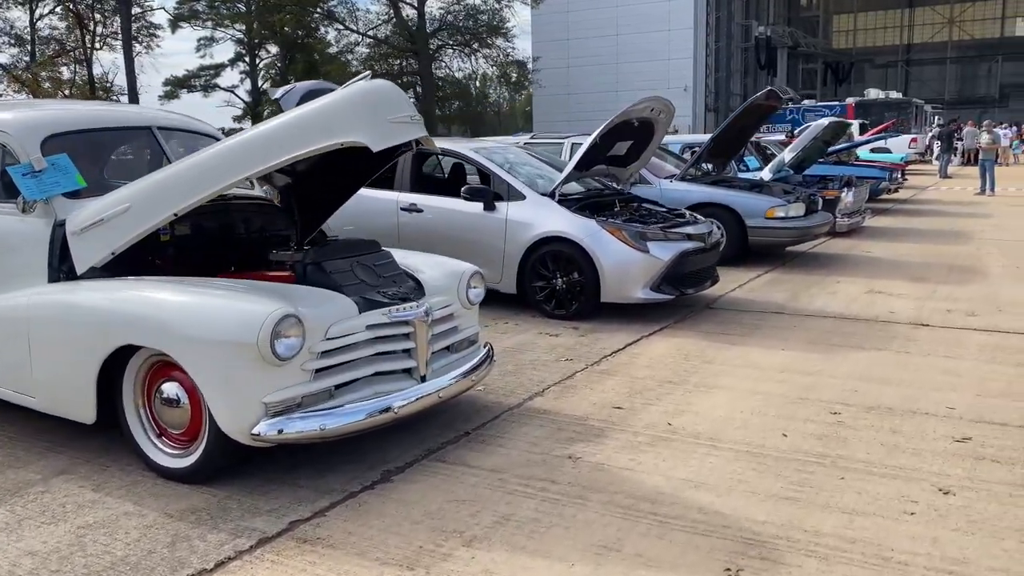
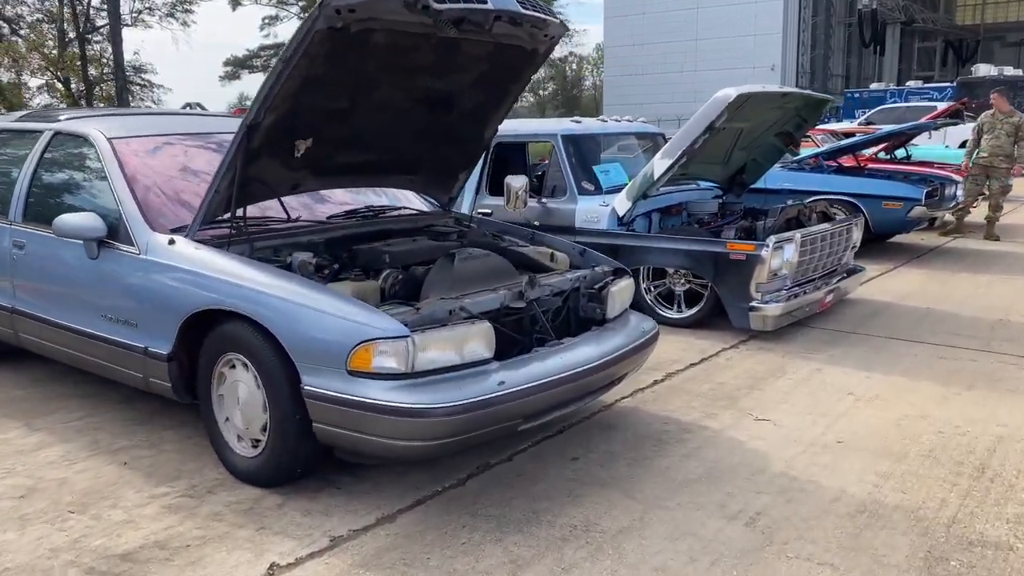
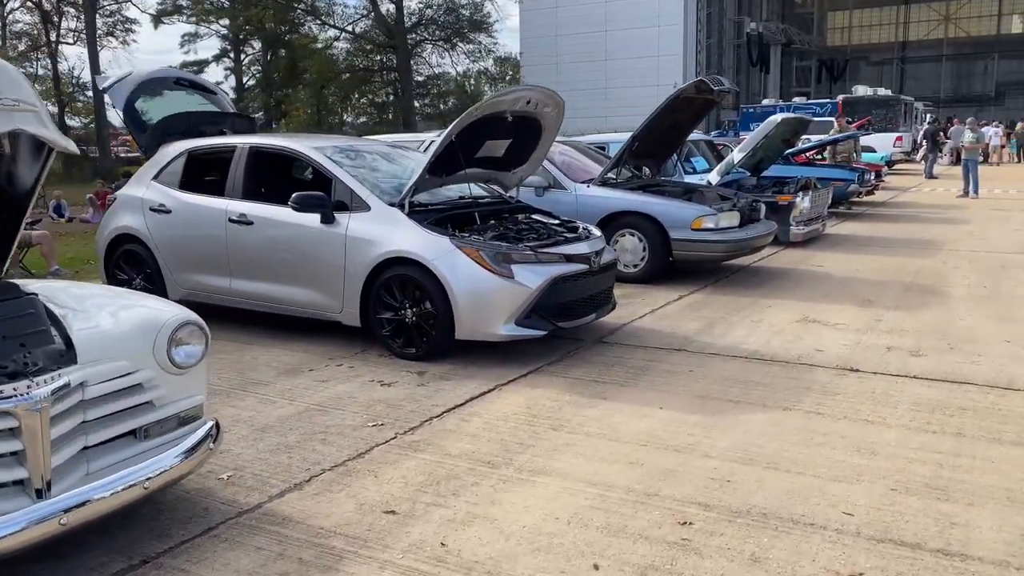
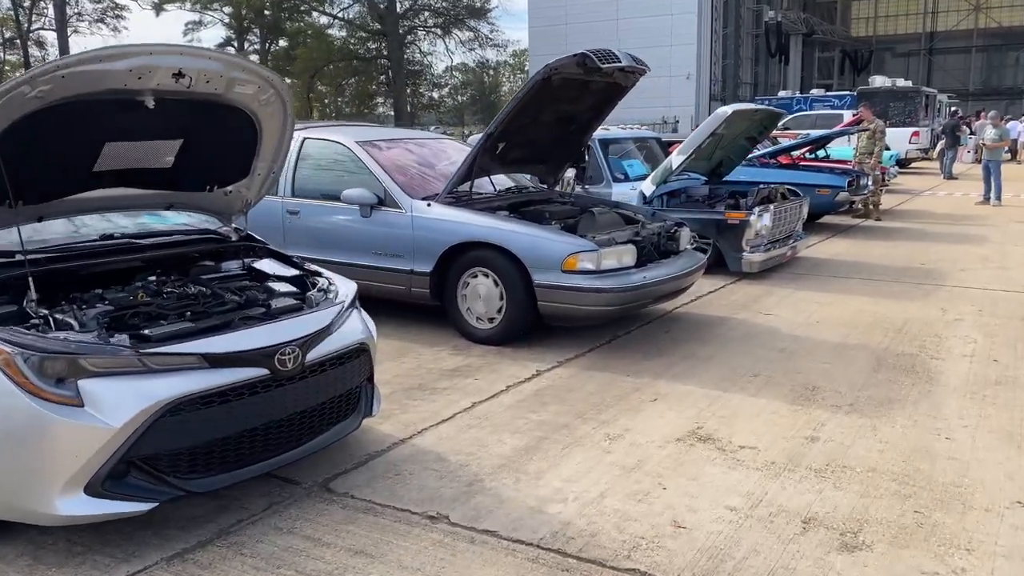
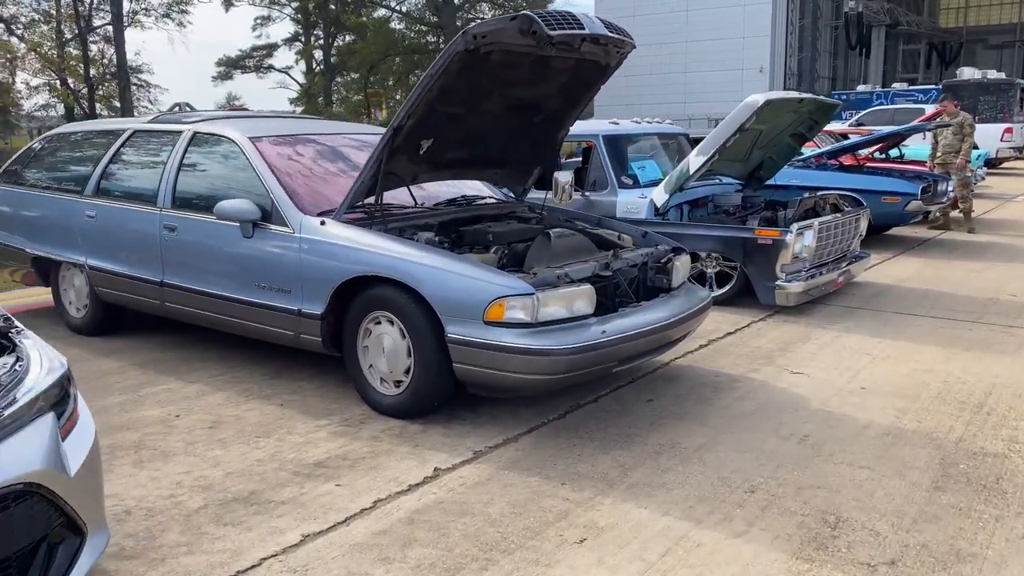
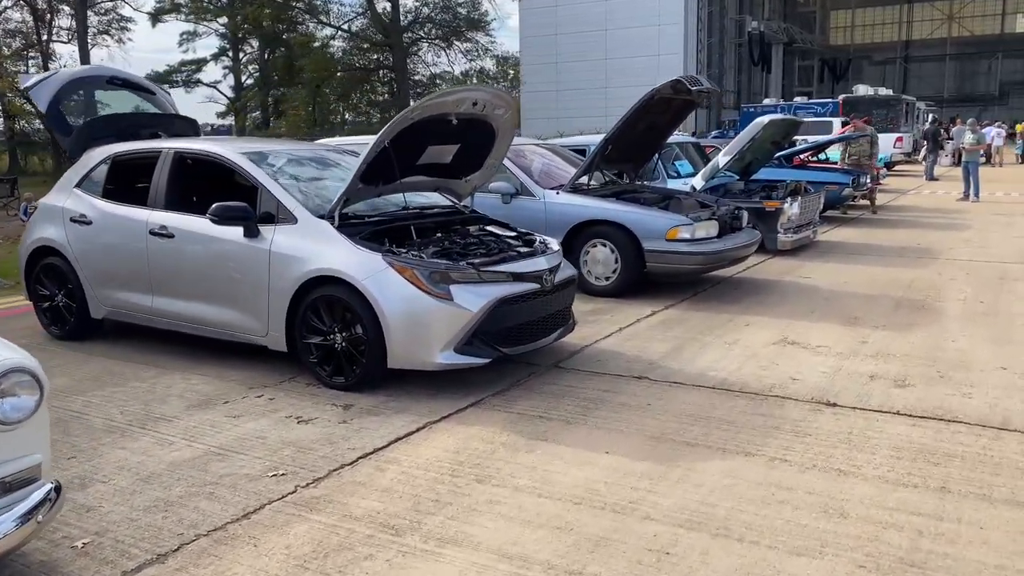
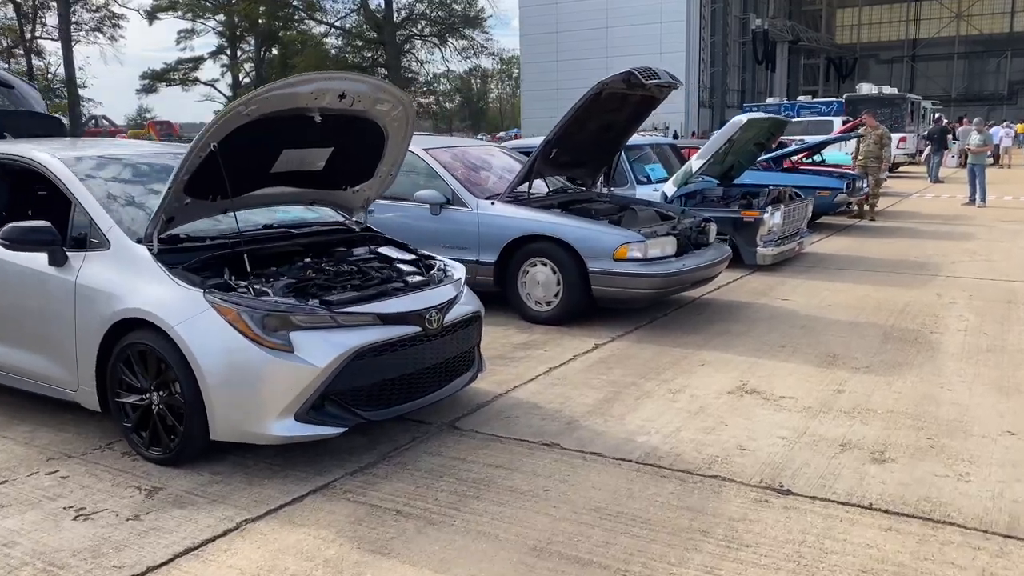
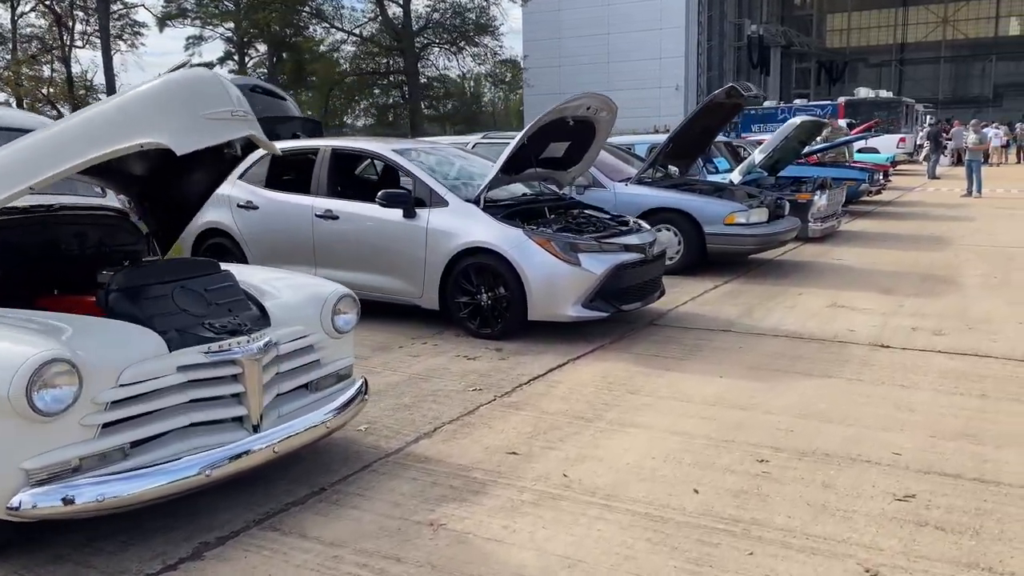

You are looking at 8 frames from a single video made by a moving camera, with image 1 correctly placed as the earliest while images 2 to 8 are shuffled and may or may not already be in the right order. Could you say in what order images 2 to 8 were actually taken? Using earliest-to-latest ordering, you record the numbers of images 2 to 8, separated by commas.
8, 3, 6, 7, 4, 5, 2
